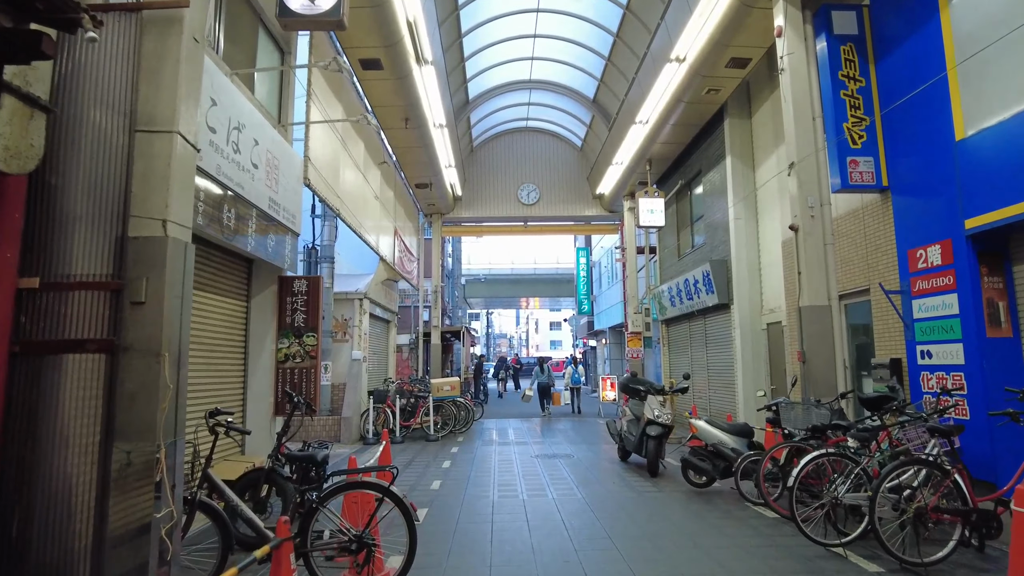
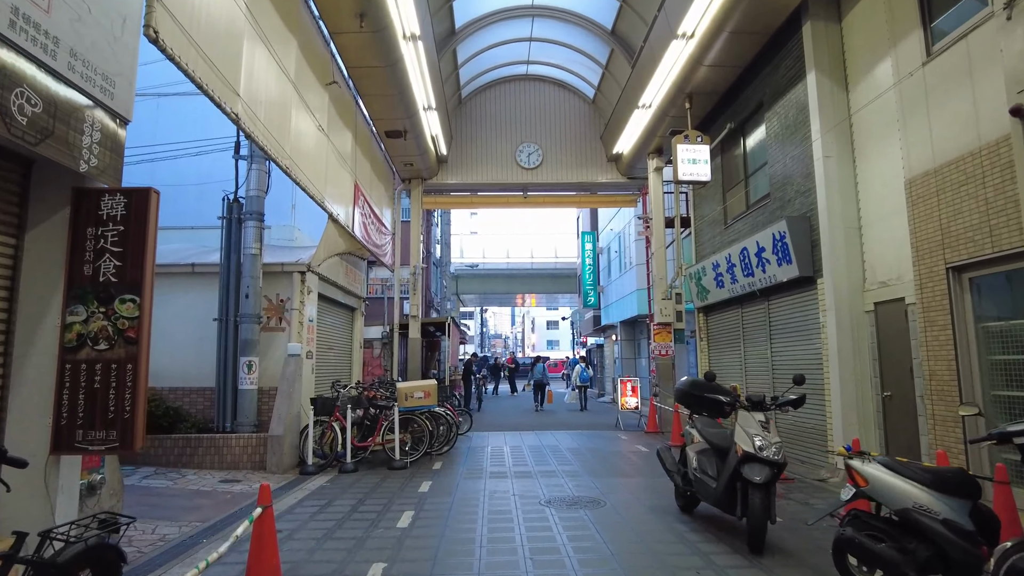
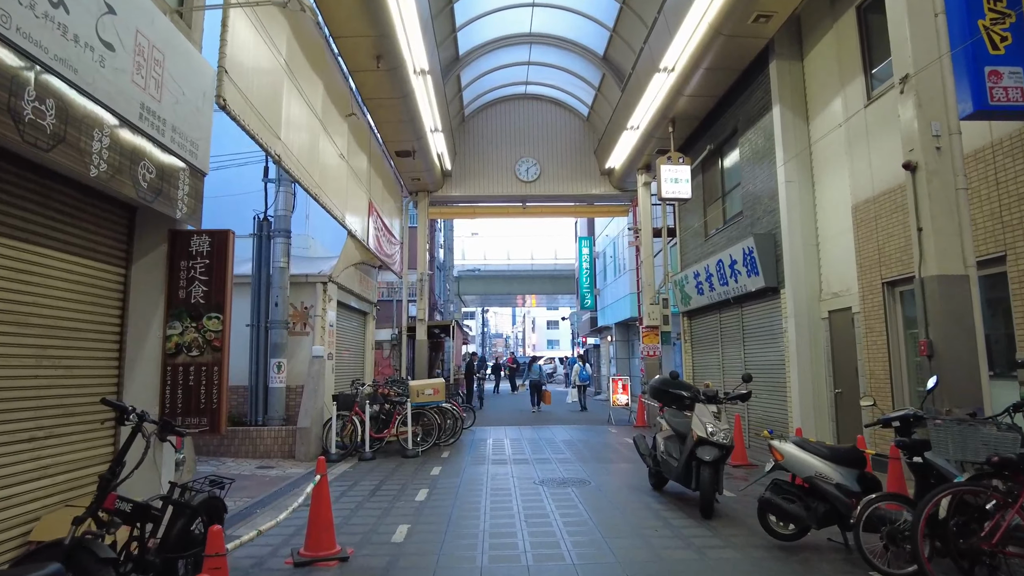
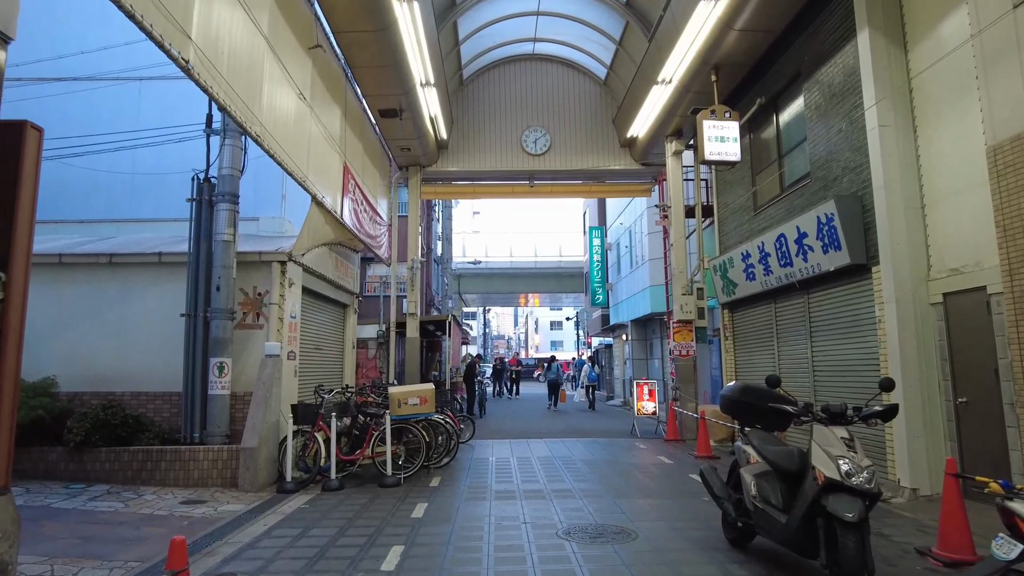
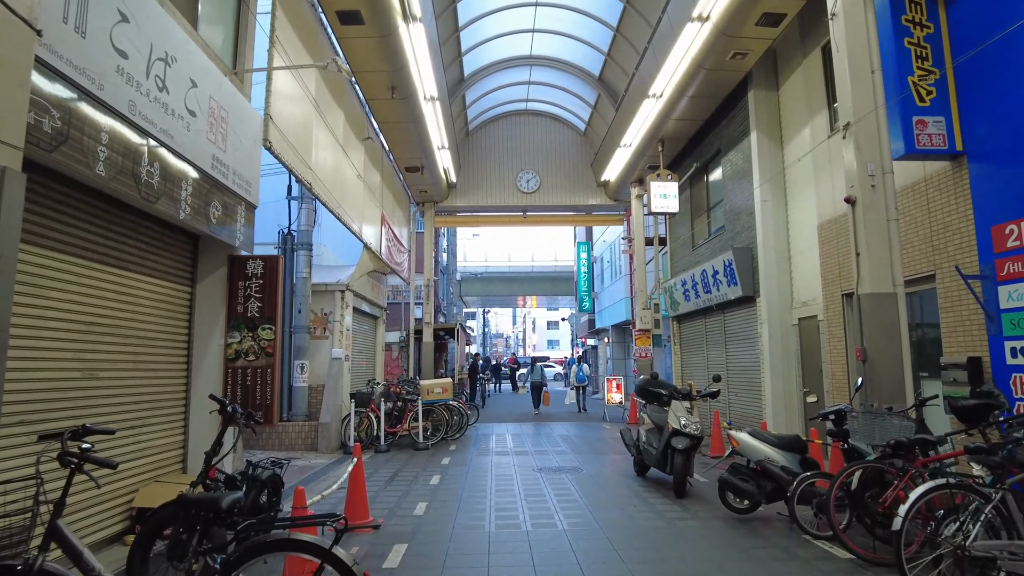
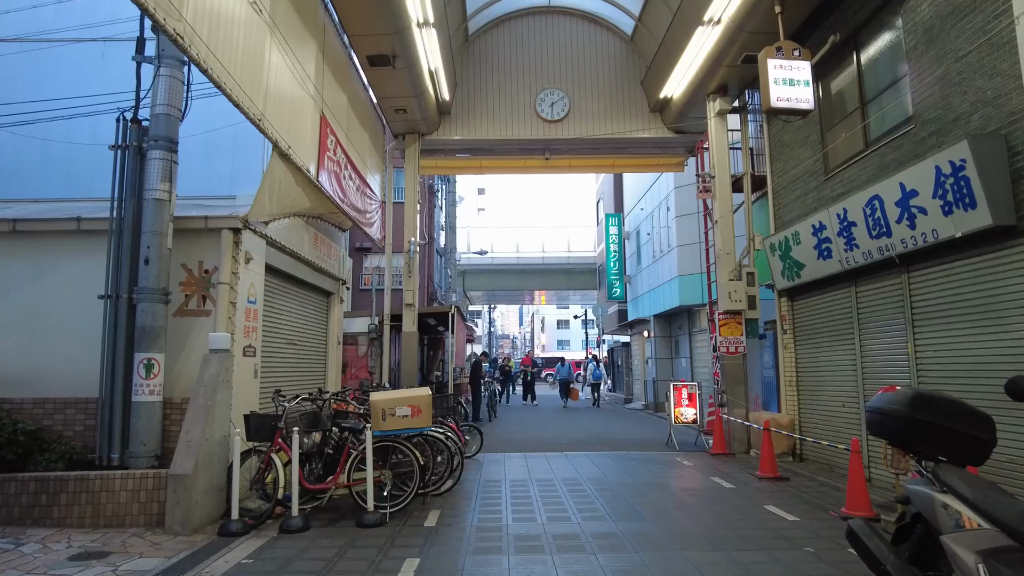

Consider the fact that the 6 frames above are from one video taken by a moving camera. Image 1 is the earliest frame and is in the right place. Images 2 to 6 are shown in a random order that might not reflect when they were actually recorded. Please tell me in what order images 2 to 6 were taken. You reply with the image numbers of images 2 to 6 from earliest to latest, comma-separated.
5, 3, 2, 4, 6
